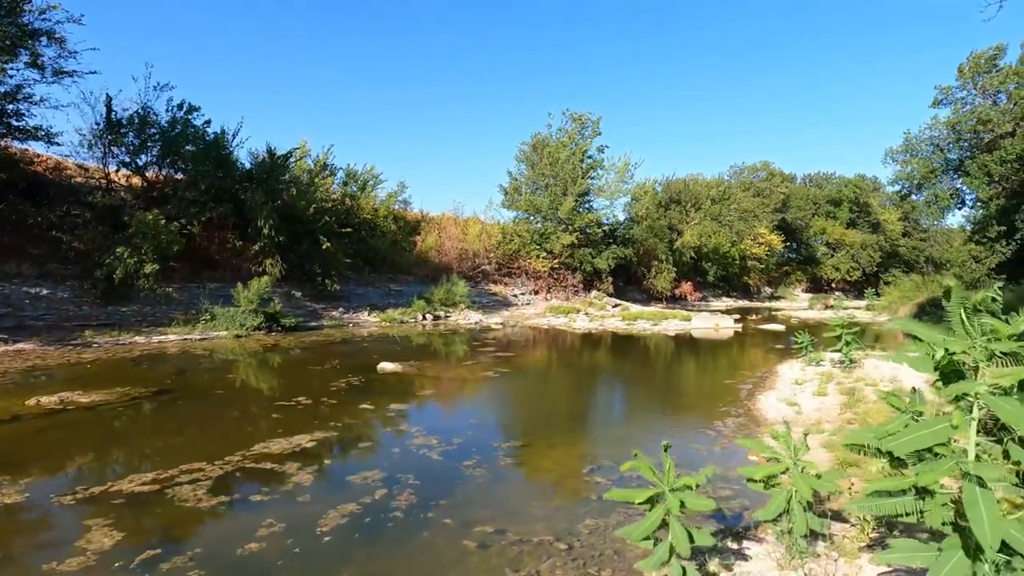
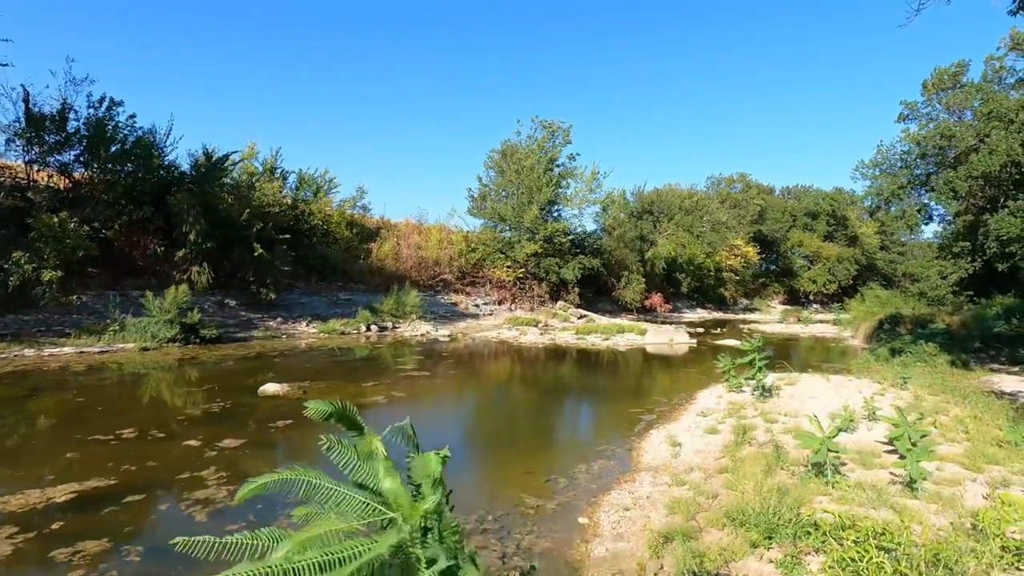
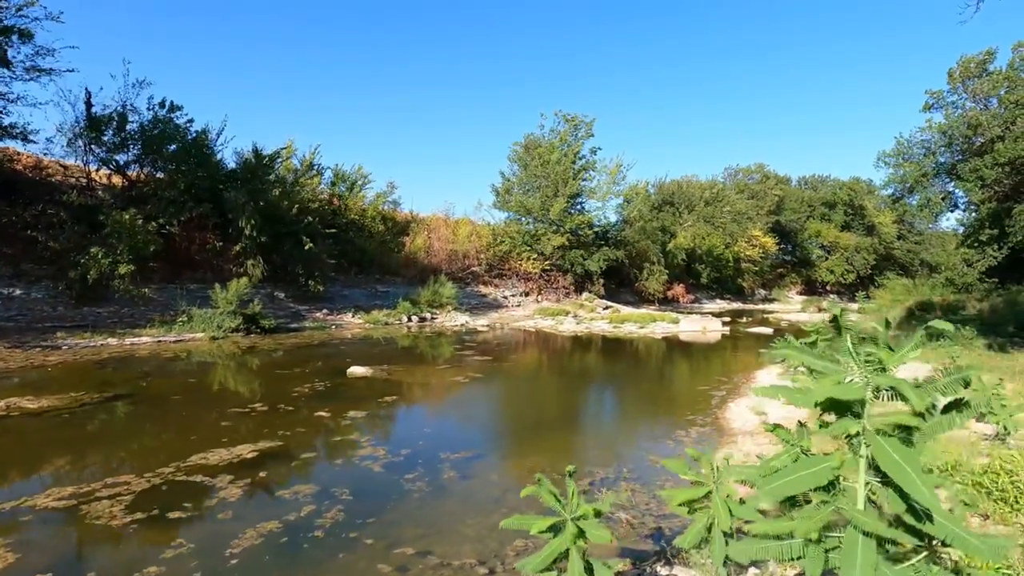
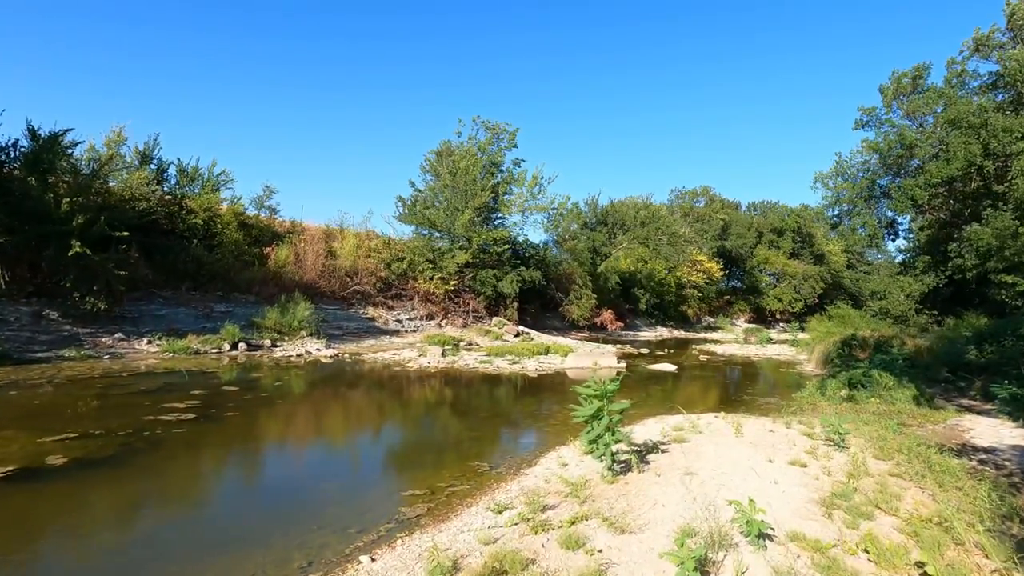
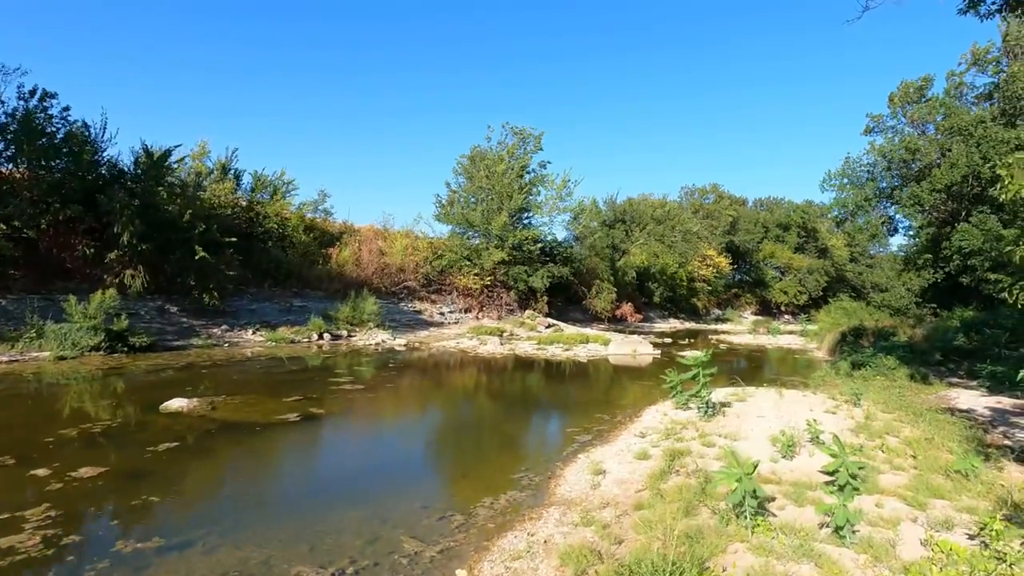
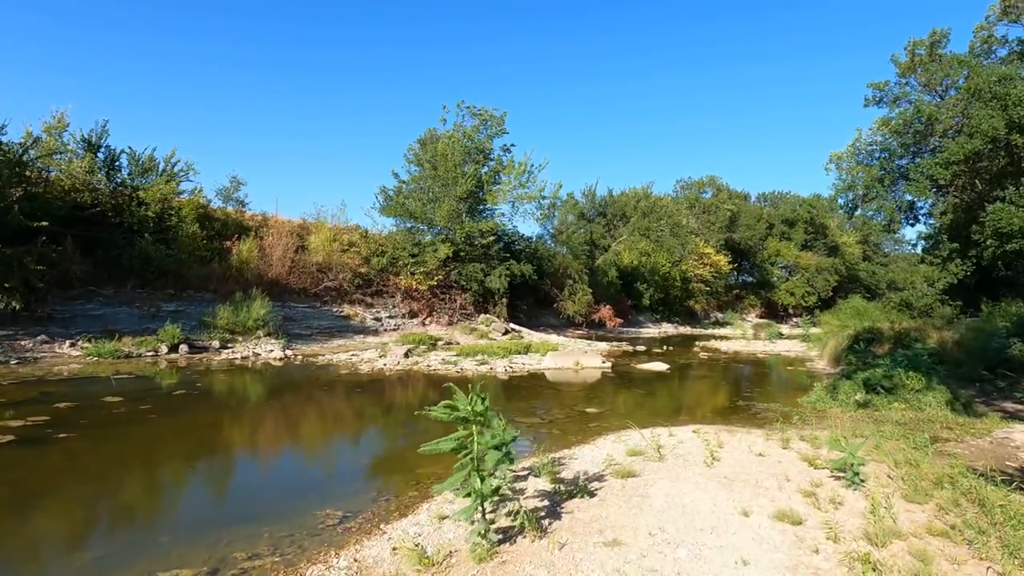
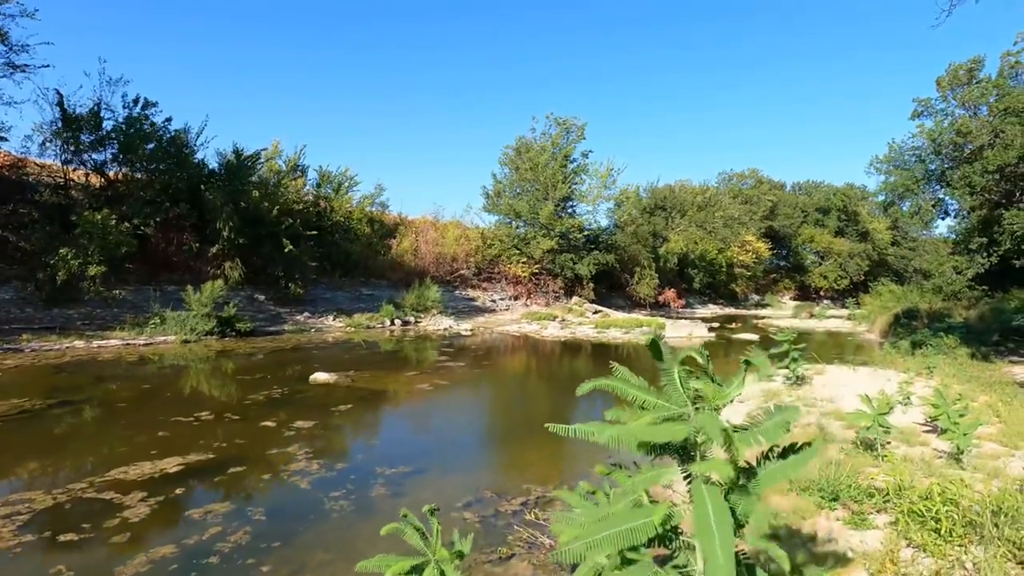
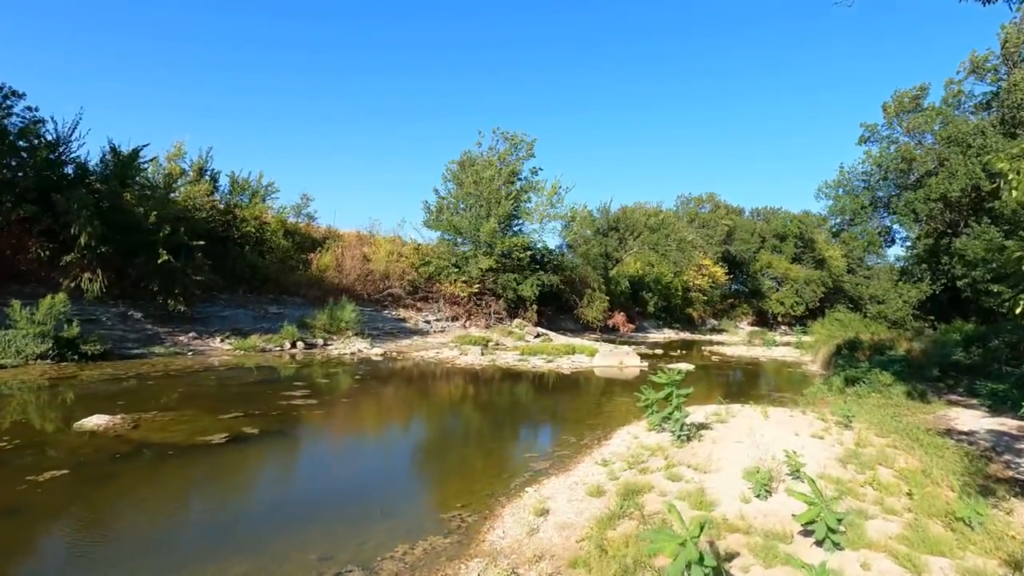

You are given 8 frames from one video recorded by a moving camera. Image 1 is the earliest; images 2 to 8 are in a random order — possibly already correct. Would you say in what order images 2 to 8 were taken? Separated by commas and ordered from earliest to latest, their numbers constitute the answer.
3, 7, 2, 5, 8, 4, 6
